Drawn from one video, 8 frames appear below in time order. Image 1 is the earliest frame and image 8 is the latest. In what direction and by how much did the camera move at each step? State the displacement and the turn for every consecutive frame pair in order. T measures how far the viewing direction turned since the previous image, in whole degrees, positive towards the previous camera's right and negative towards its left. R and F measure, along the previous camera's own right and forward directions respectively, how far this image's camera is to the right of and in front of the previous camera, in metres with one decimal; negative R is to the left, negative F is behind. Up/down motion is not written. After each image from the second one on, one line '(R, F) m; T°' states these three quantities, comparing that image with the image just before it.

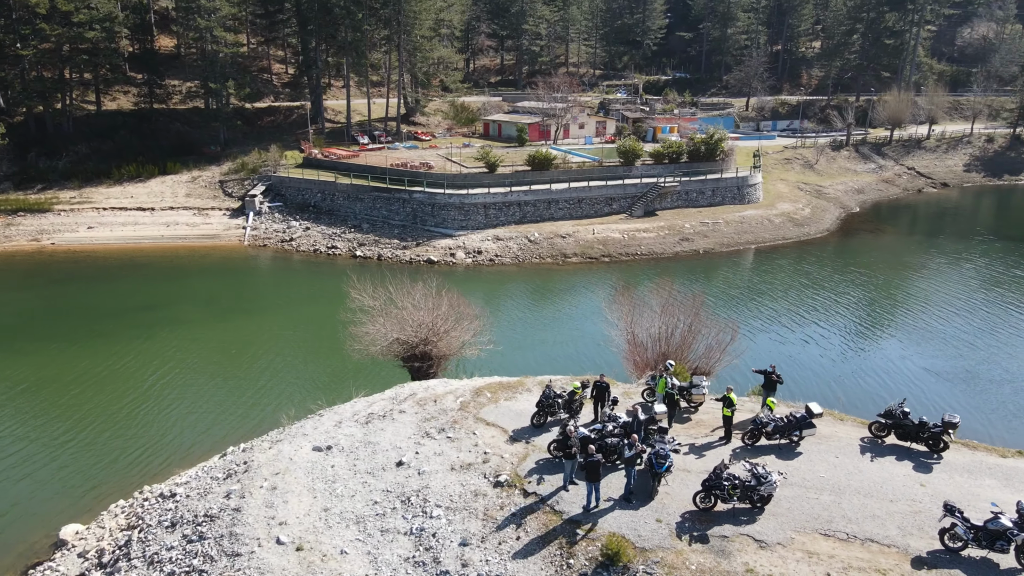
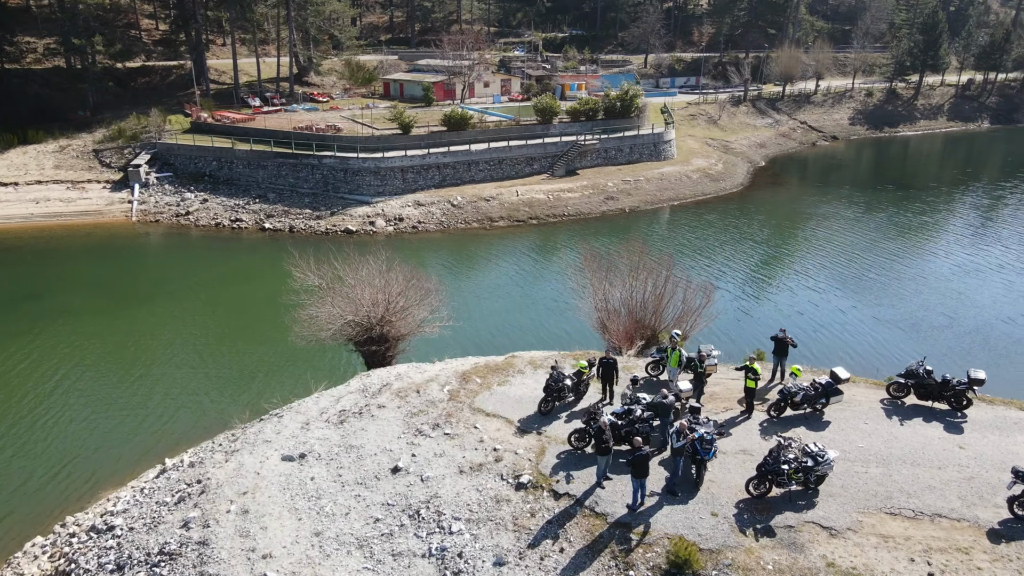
(-2.5, +2.6) m; +8°
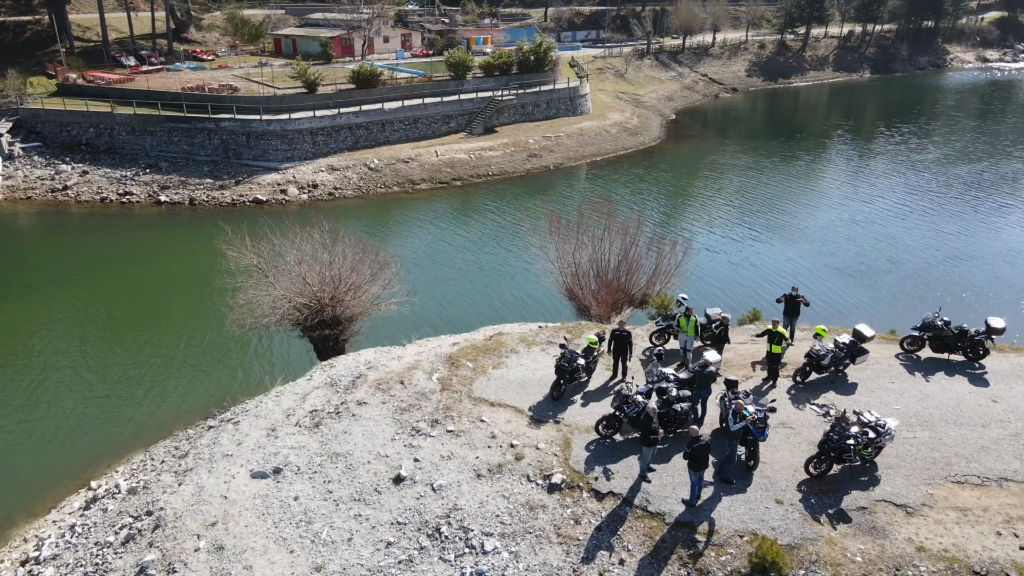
(-2.1, +2.5) m; +8°
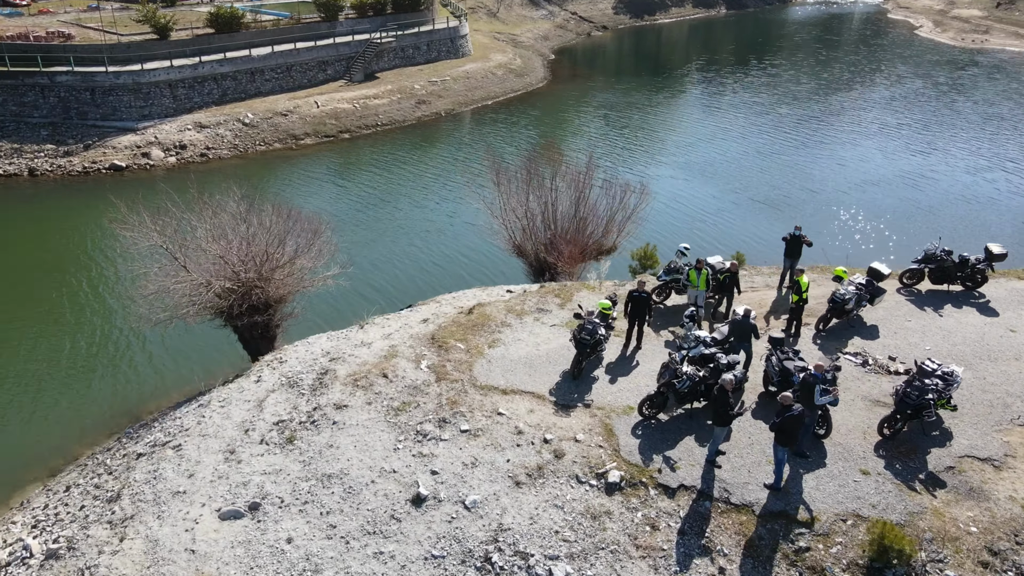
(-2.4, +2.7) m; +10°
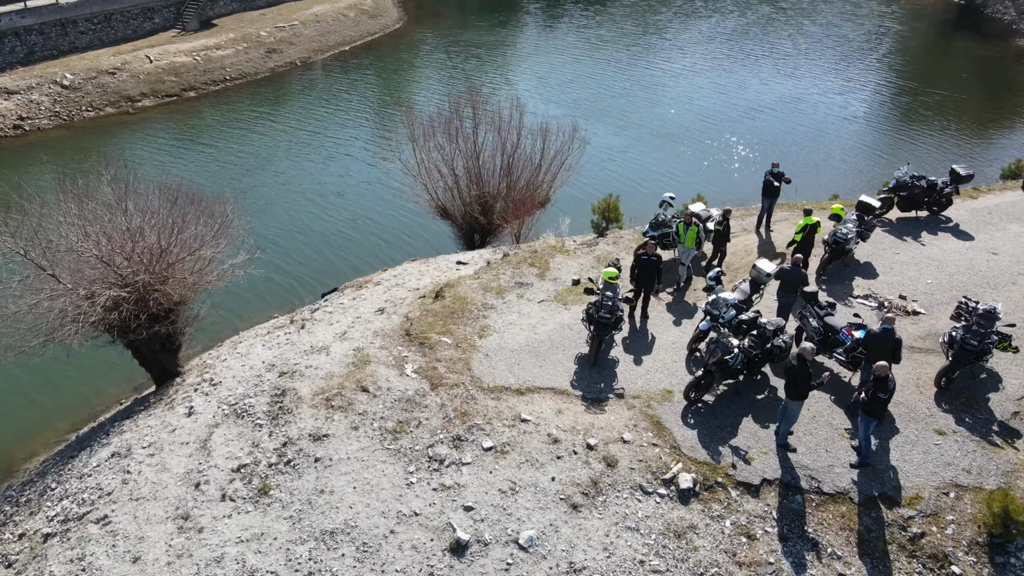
(-2.1, +2.5) m; +11°
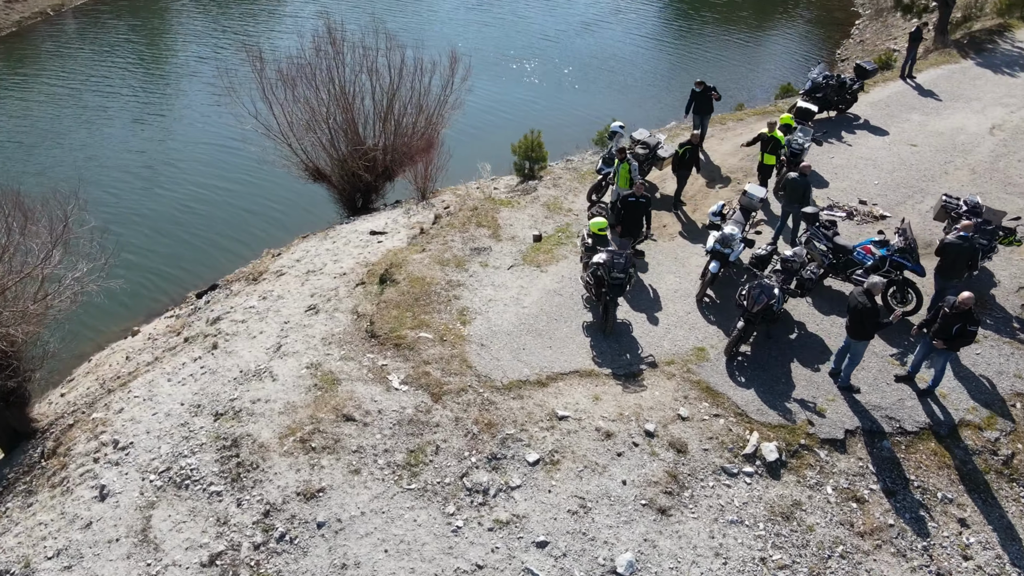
(-2.2, +2.3) m; +14°
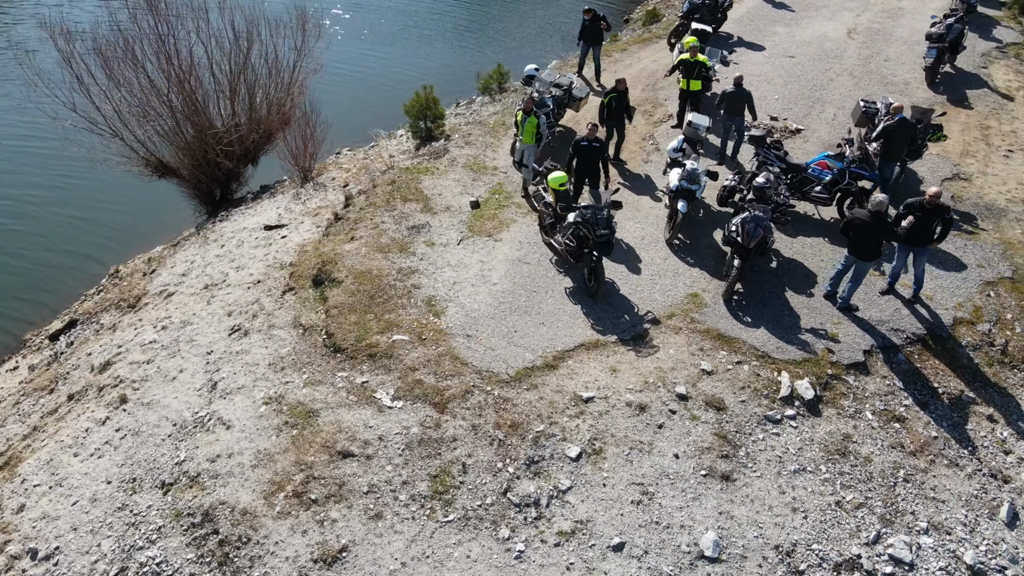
(-1.7, +1.3) m; +13°
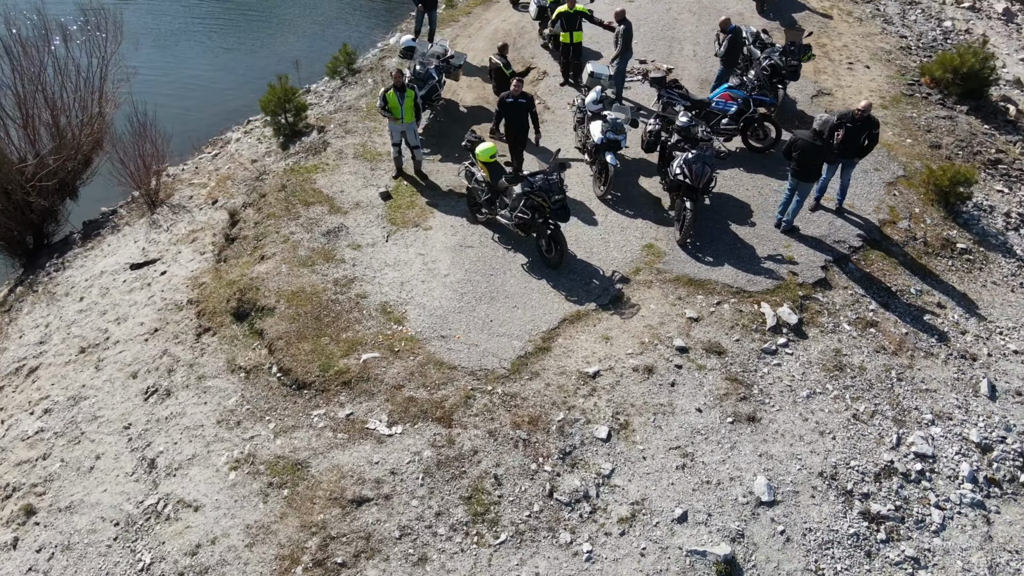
(-1.6, +0.9) m; +14°
